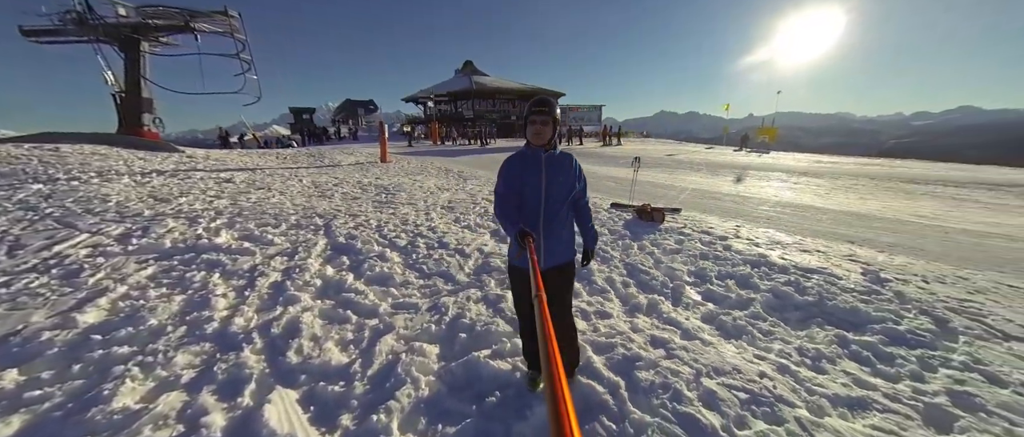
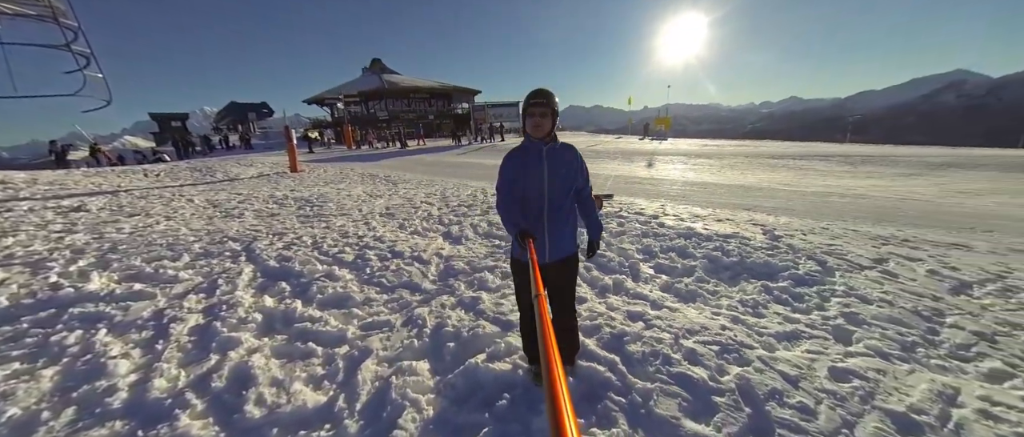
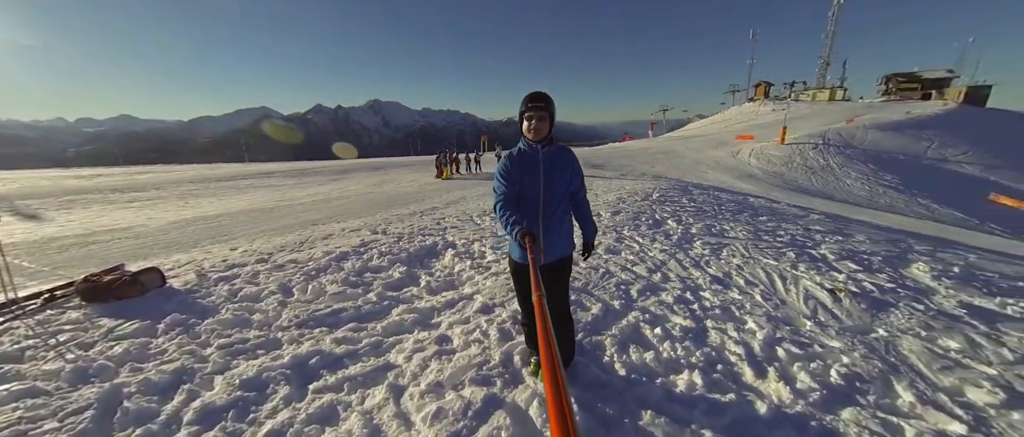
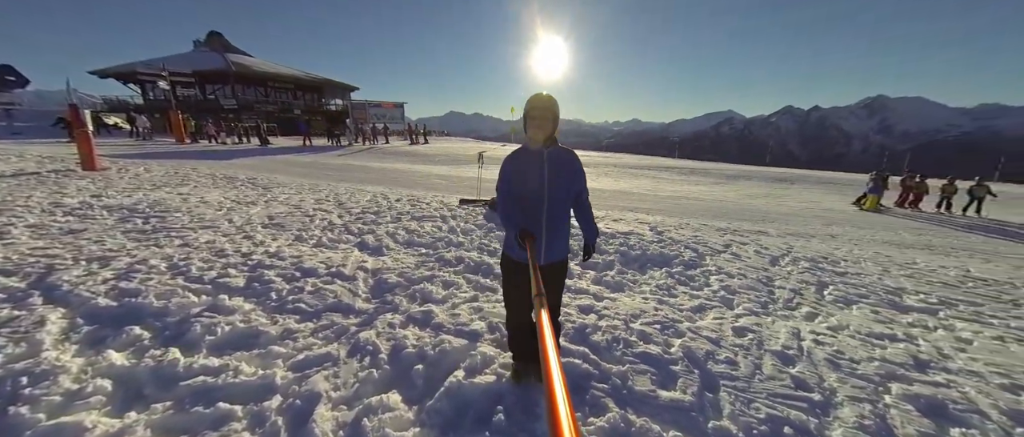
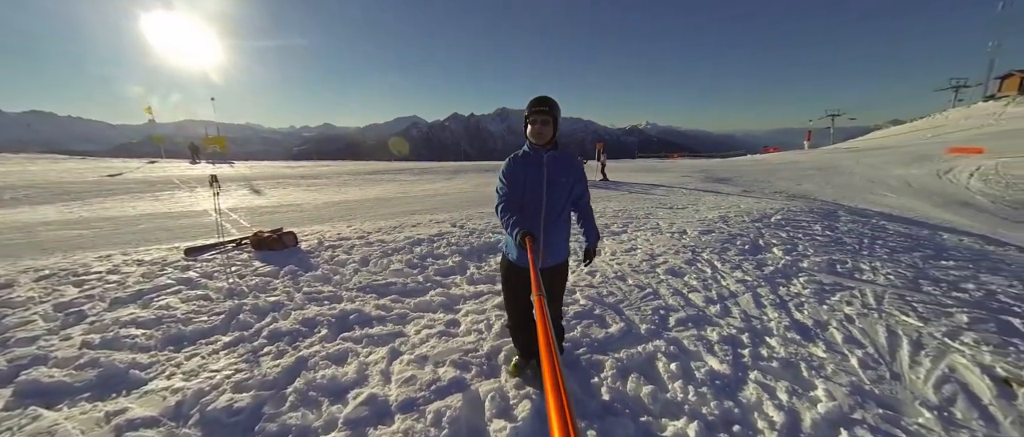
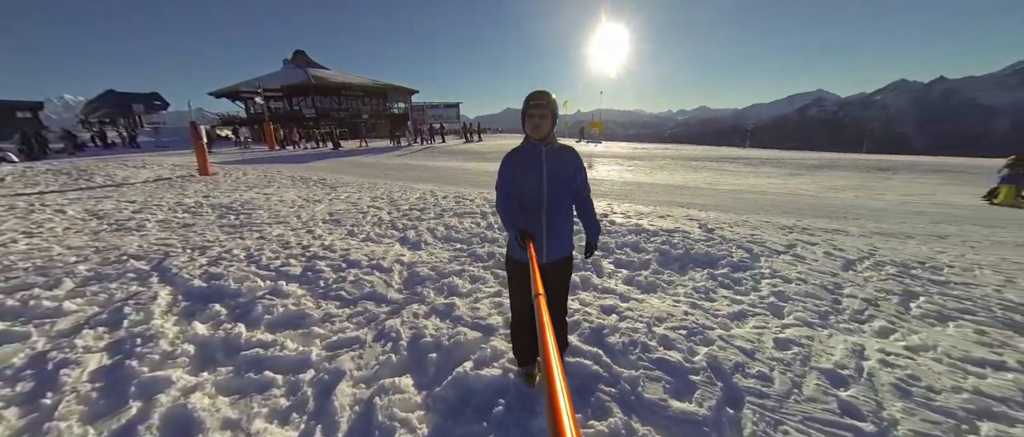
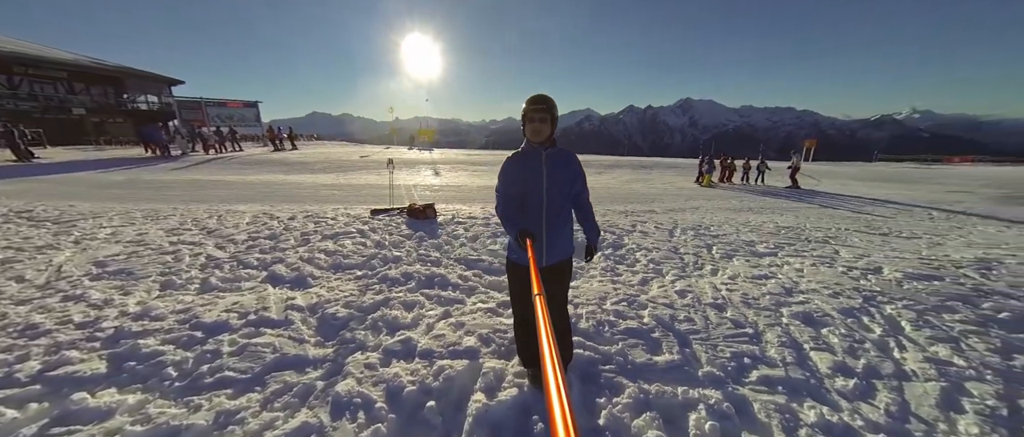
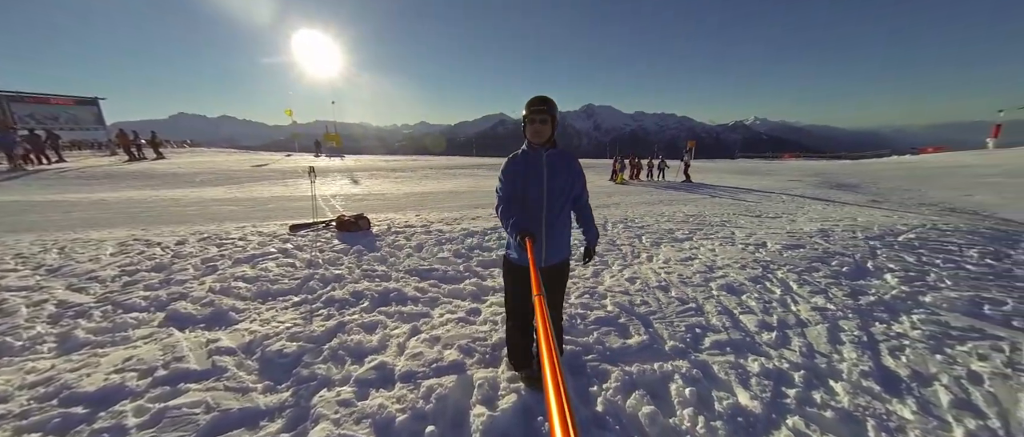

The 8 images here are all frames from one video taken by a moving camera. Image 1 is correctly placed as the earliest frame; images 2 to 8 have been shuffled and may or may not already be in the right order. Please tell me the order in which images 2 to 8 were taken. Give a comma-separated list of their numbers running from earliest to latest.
2, 6, 4, 7, 8, 5, 3
